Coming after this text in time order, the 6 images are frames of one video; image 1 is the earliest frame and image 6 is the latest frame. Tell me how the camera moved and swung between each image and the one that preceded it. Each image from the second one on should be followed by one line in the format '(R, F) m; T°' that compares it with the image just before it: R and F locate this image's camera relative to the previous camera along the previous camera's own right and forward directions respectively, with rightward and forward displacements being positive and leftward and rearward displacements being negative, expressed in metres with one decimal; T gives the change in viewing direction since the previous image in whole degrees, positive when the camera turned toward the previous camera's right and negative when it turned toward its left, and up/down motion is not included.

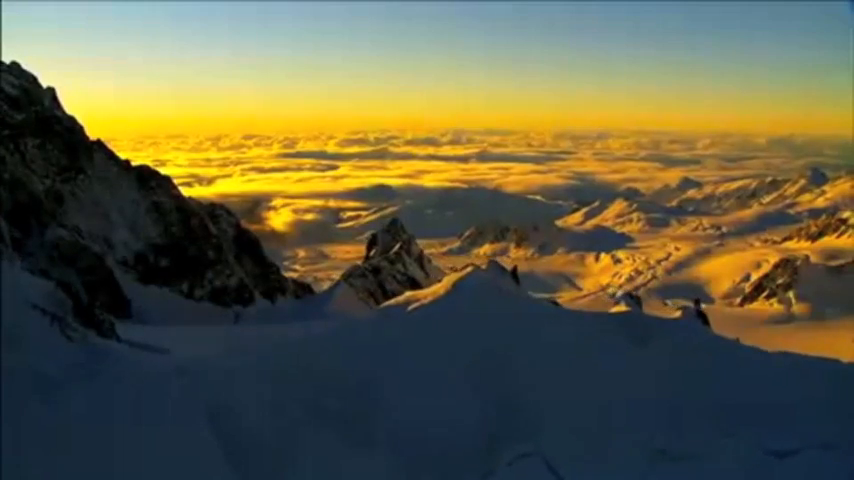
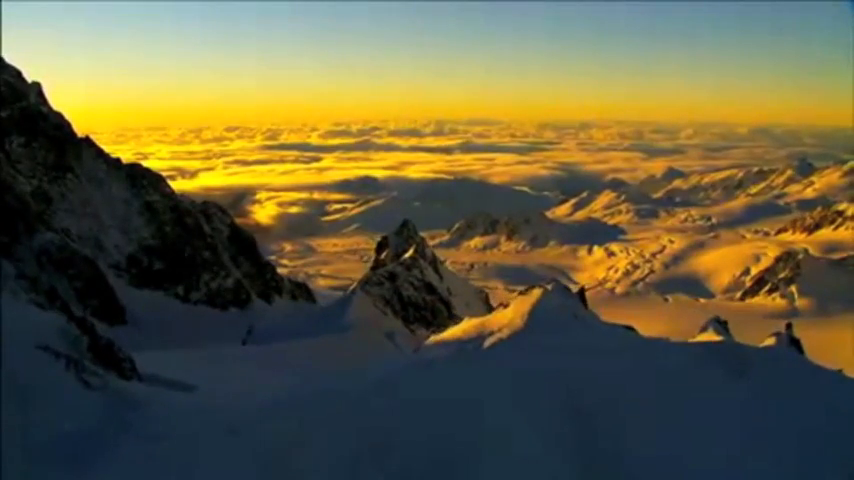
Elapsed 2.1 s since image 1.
(-1.2, +2.1) m; +1°
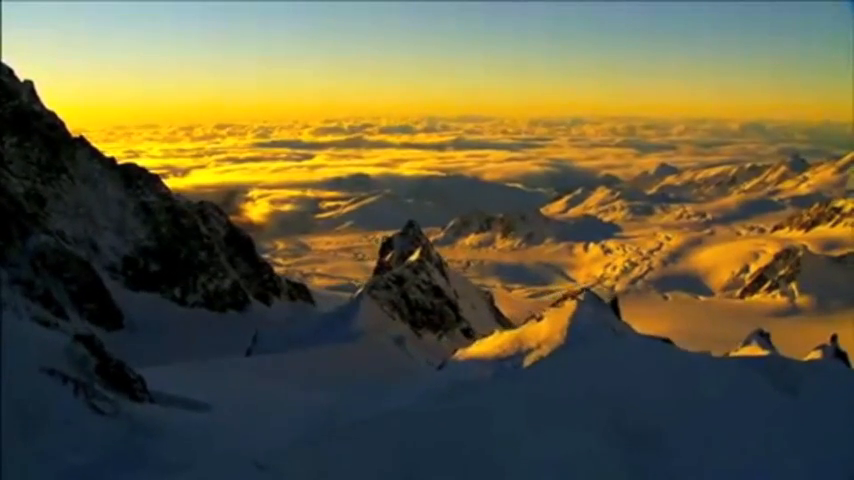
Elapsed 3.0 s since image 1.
(-0.5, +0.9) m; 0°
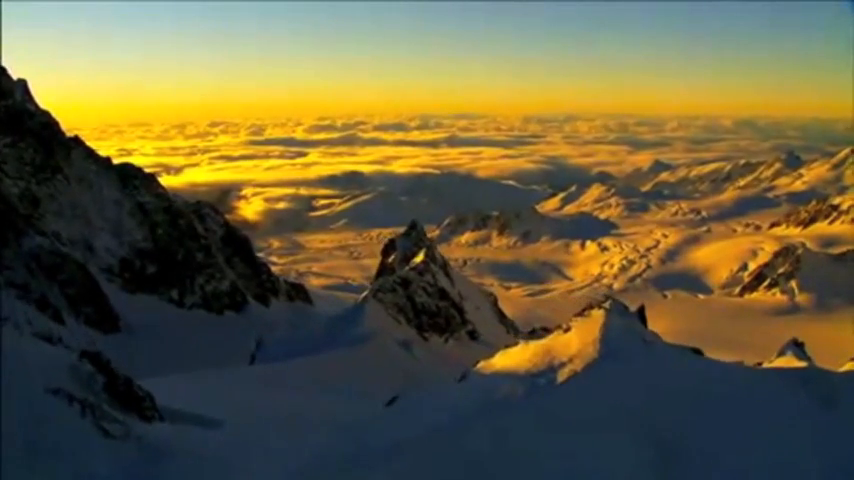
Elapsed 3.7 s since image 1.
(-0.4, +0.7) m; 0°
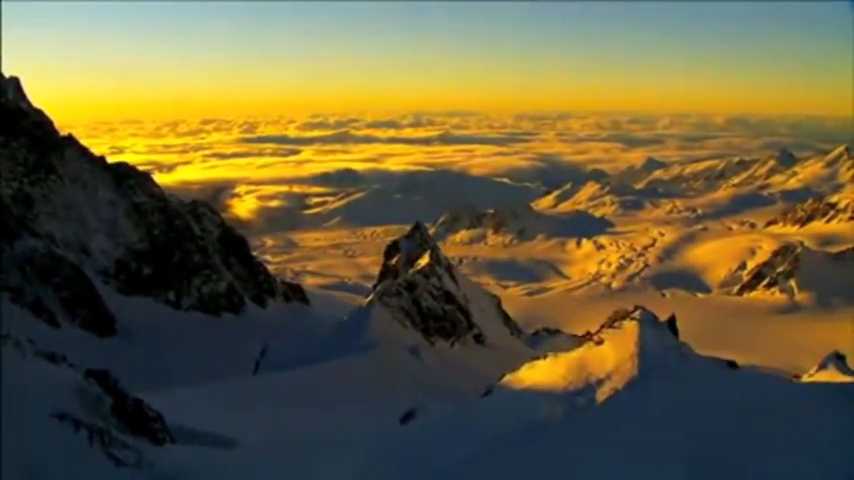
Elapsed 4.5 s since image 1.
(-0.4, +0.8) m; 0°
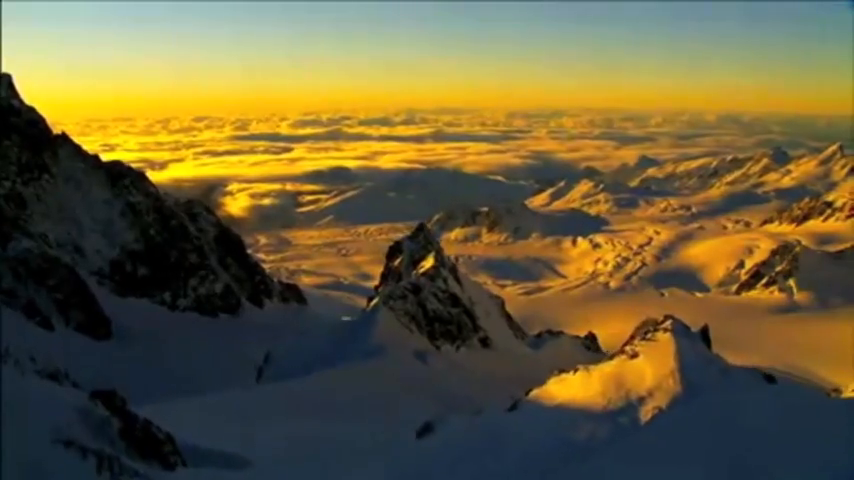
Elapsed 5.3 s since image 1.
(-0.4, +0.7) m; 0°
